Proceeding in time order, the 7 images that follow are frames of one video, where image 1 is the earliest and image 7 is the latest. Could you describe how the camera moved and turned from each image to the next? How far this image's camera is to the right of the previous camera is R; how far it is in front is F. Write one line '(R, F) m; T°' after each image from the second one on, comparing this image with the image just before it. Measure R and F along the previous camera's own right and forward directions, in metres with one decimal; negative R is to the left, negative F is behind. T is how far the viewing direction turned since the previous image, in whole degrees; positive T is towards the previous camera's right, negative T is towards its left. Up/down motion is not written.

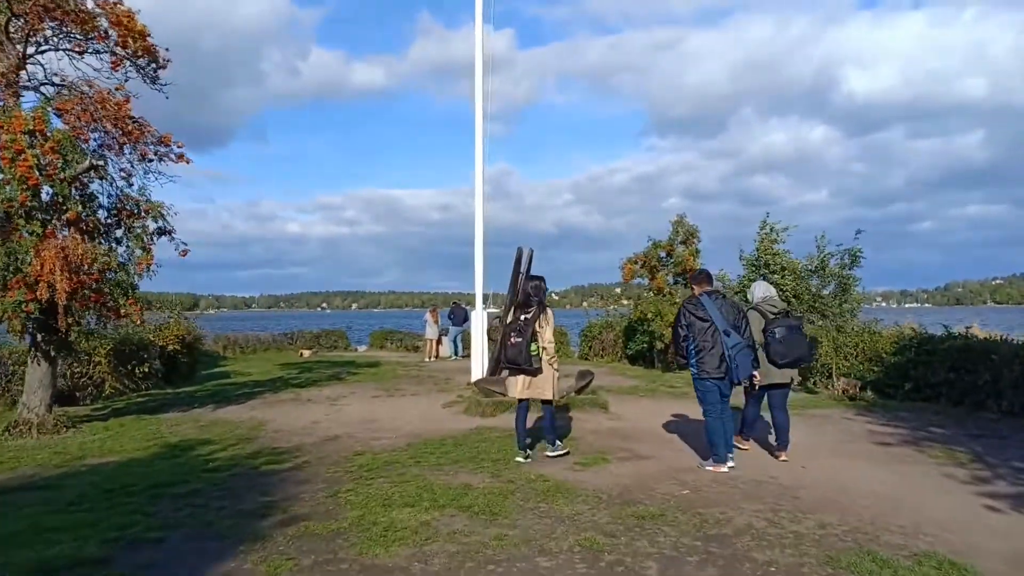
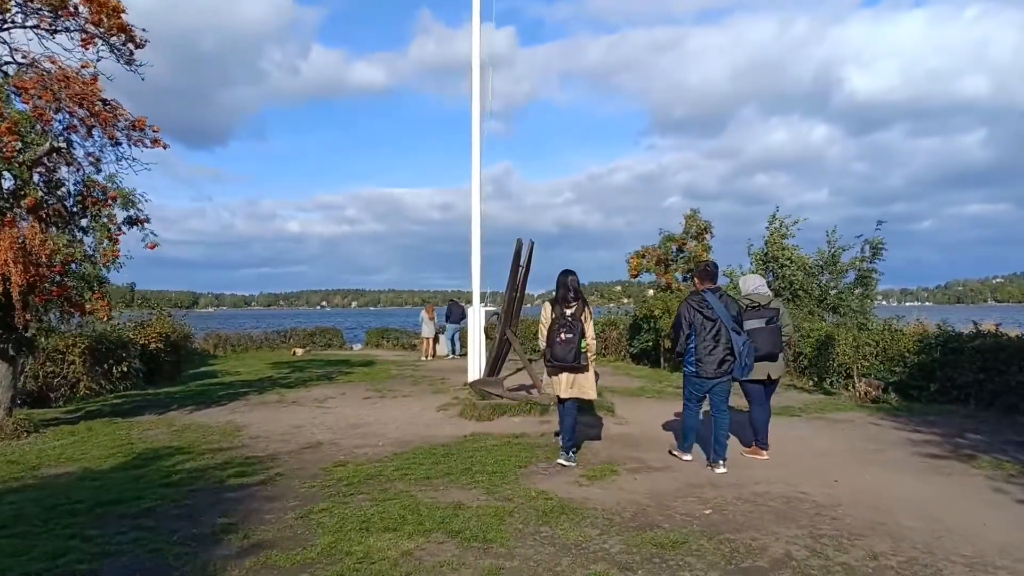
(0.0, +0.8) m; 0°
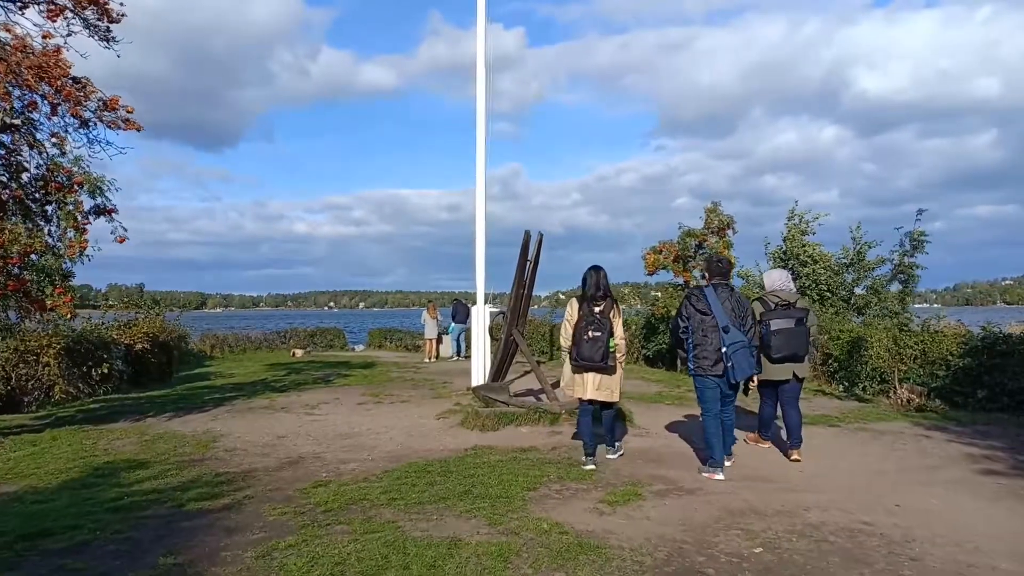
(0.0, +1.0) m; -1°
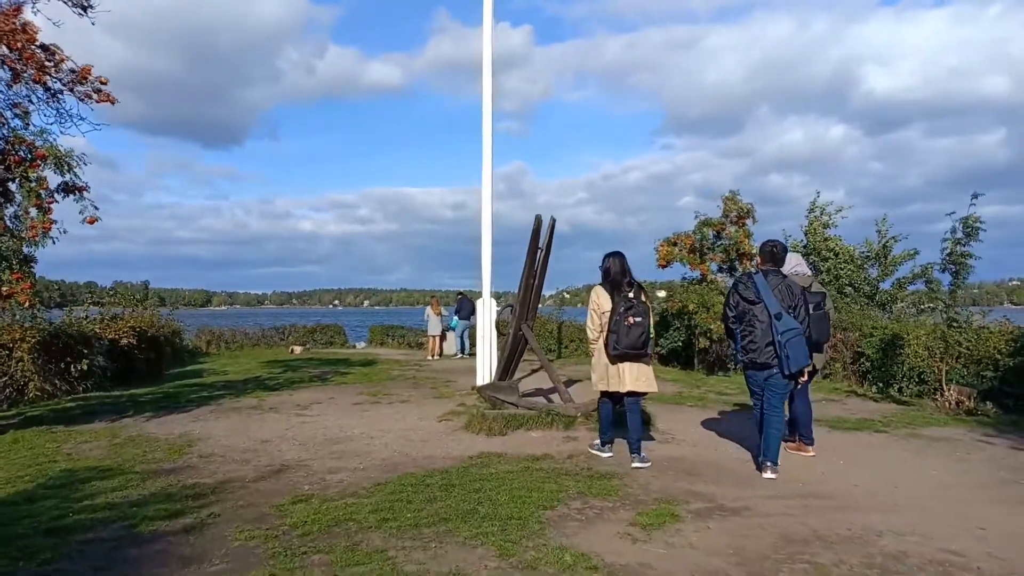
(-0.1, +1.0) m; 0°
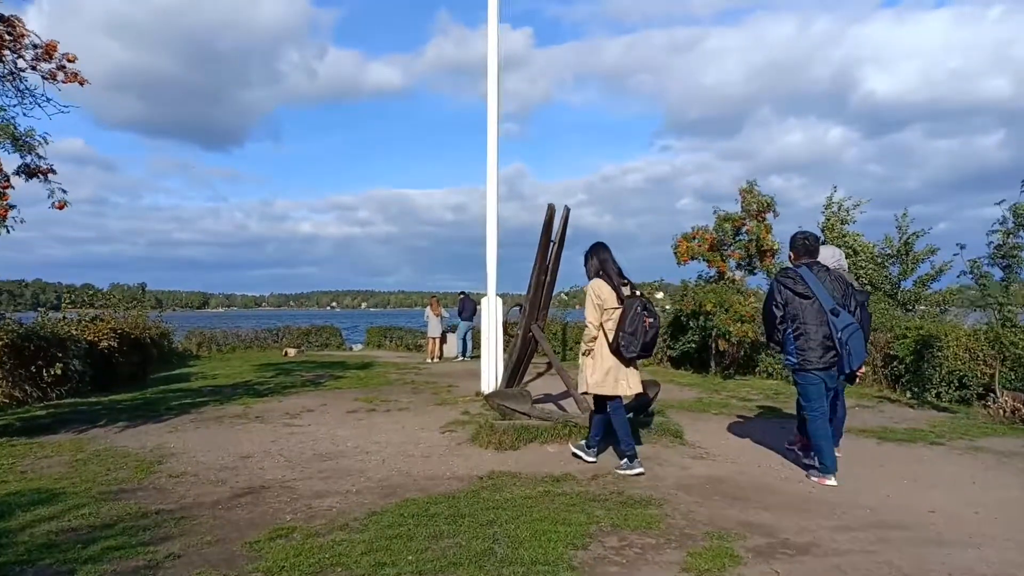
(-0.1, +0.9) m; 0°
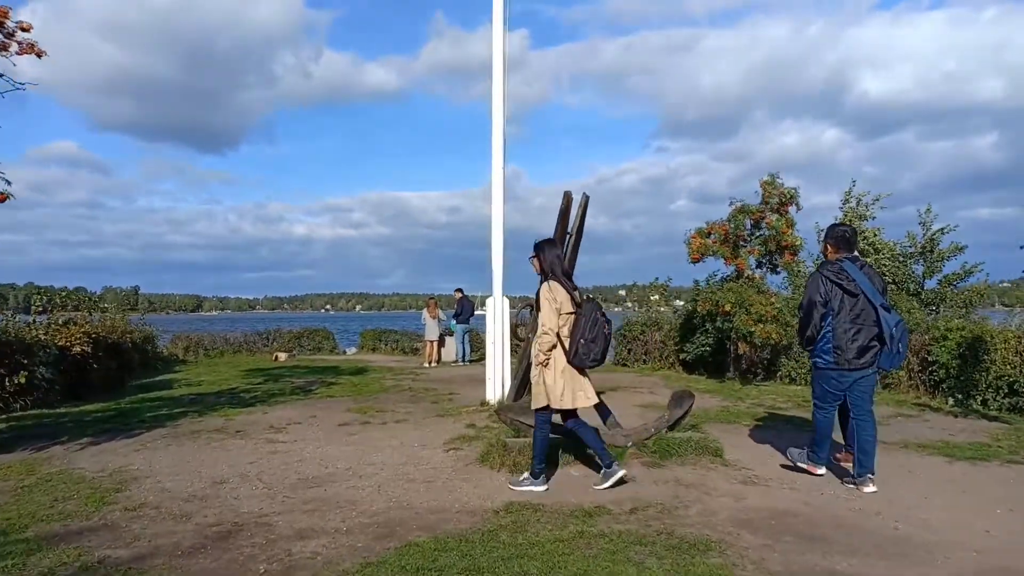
(-0.2, +1.0) m; 0°
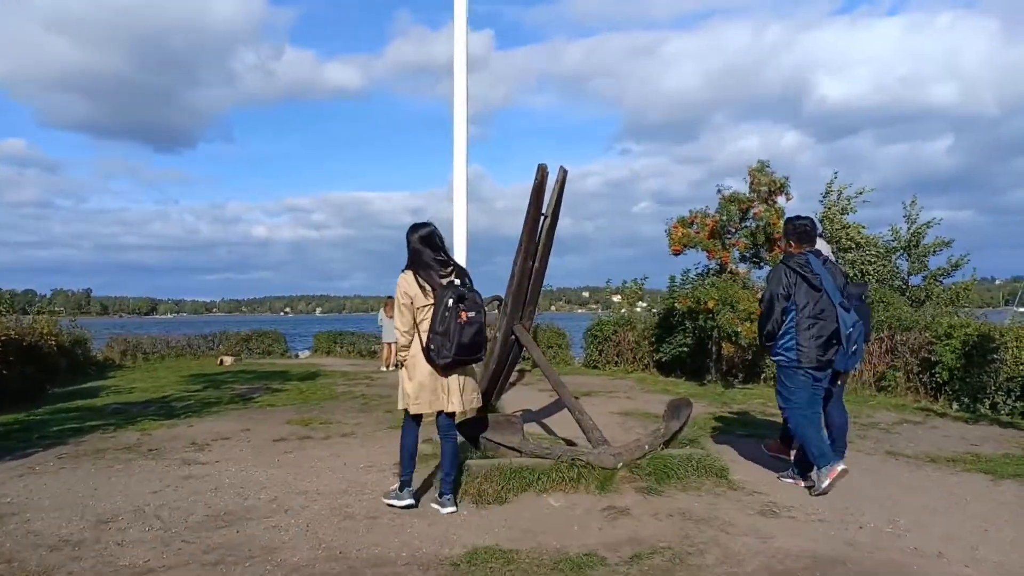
(0.0, +1.2) m; +3°
